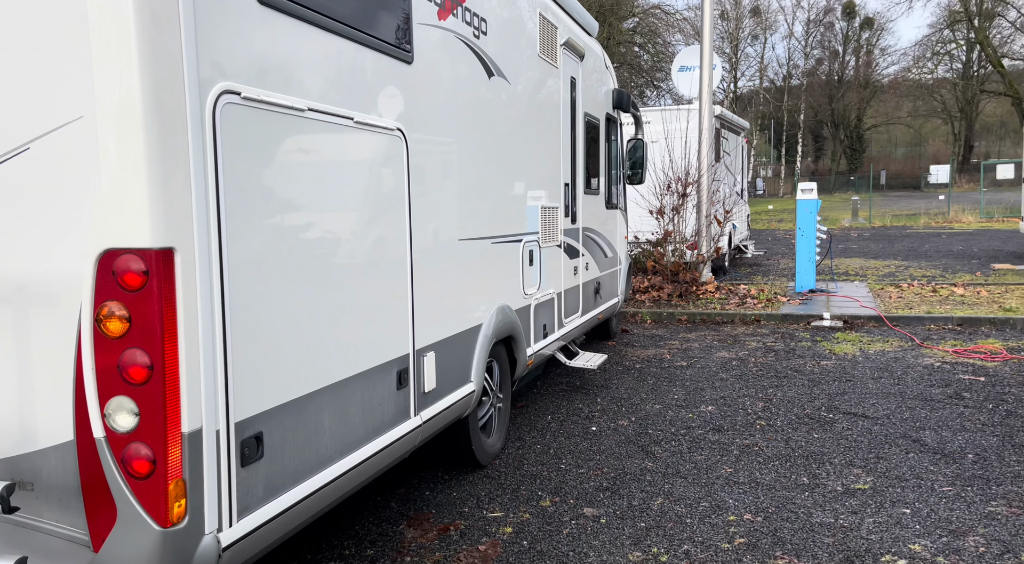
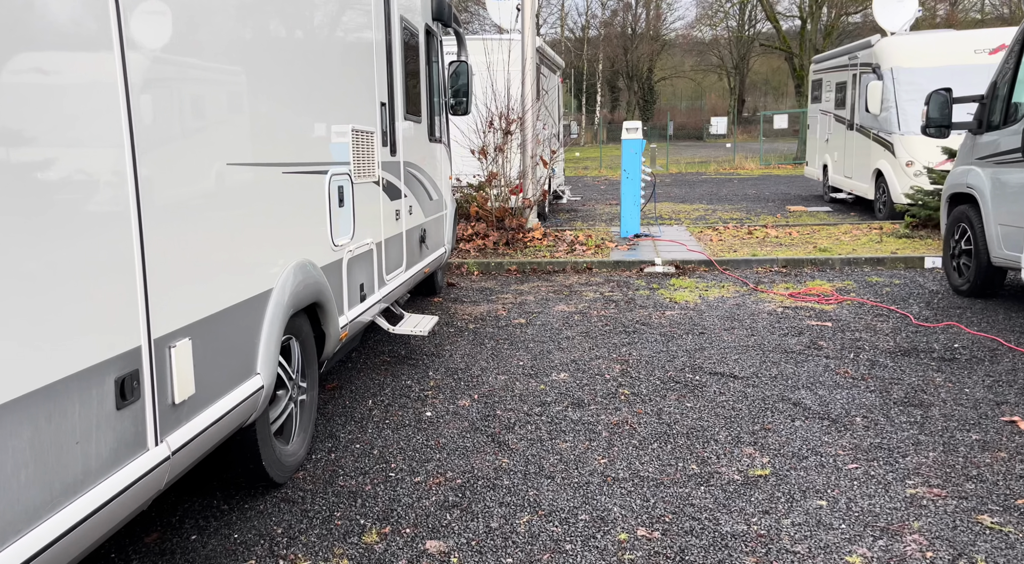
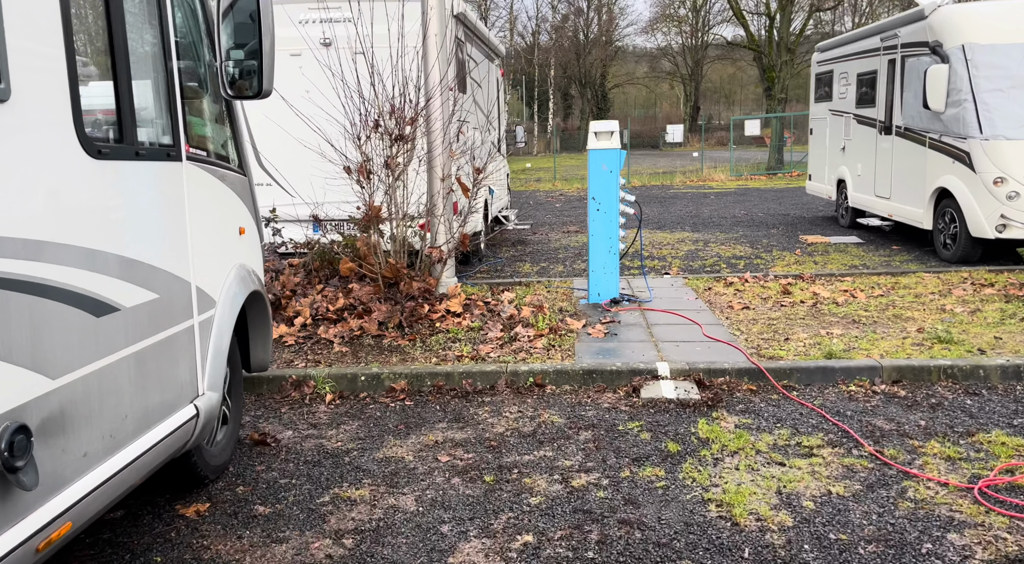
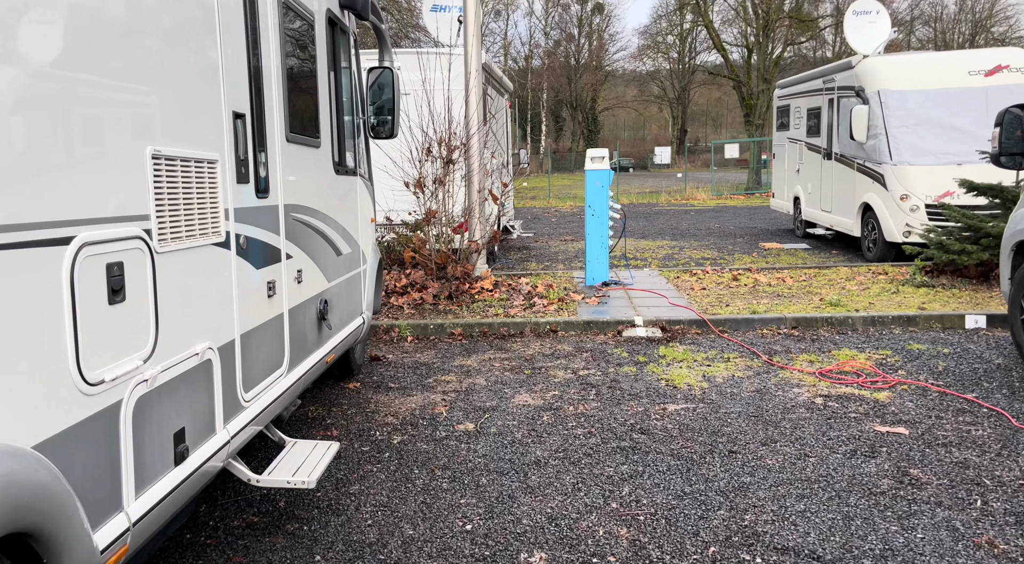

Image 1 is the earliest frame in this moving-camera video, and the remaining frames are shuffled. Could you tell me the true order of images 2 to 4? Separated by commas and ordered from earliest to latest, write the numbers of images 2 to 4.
2, 4, 3
